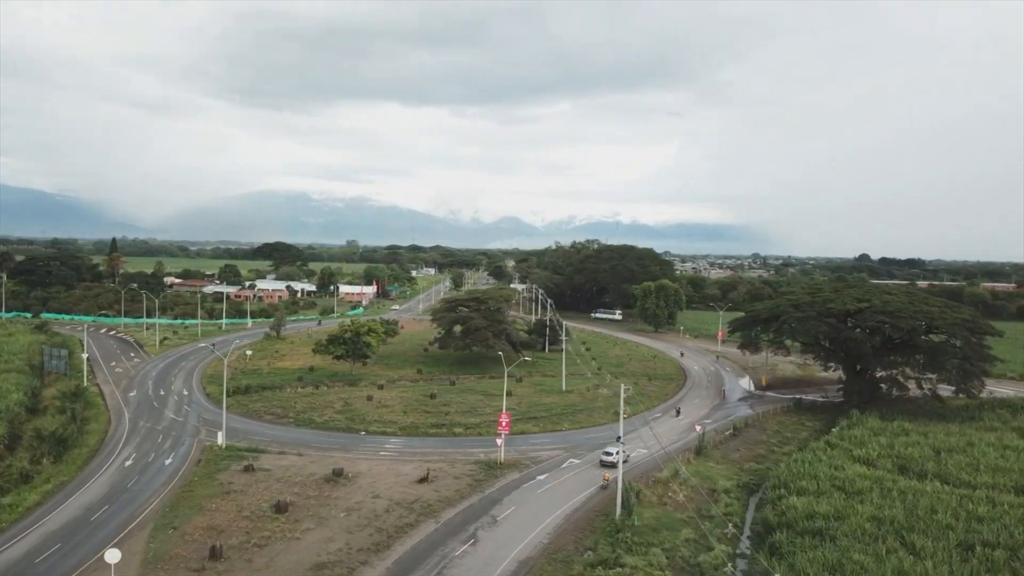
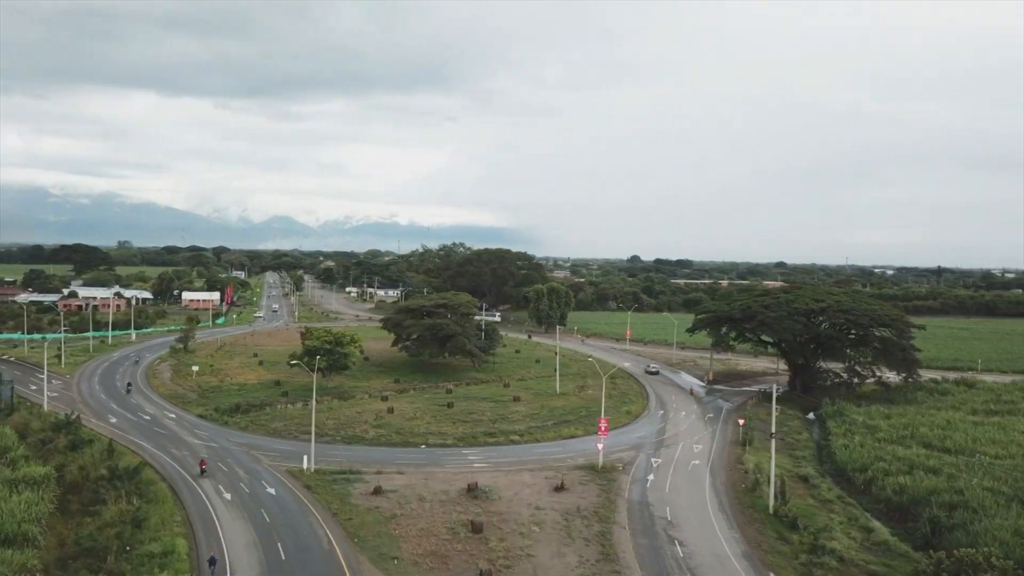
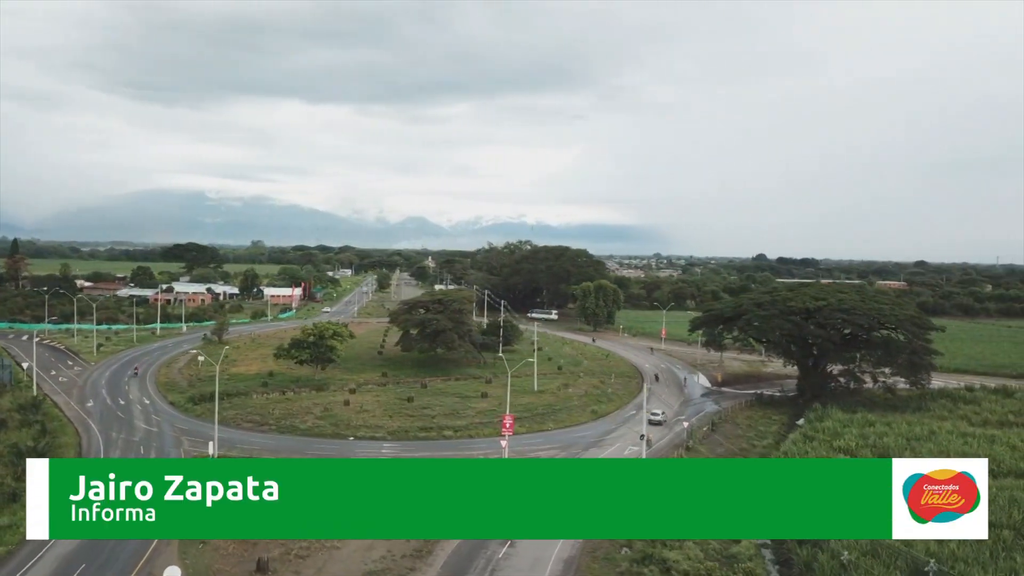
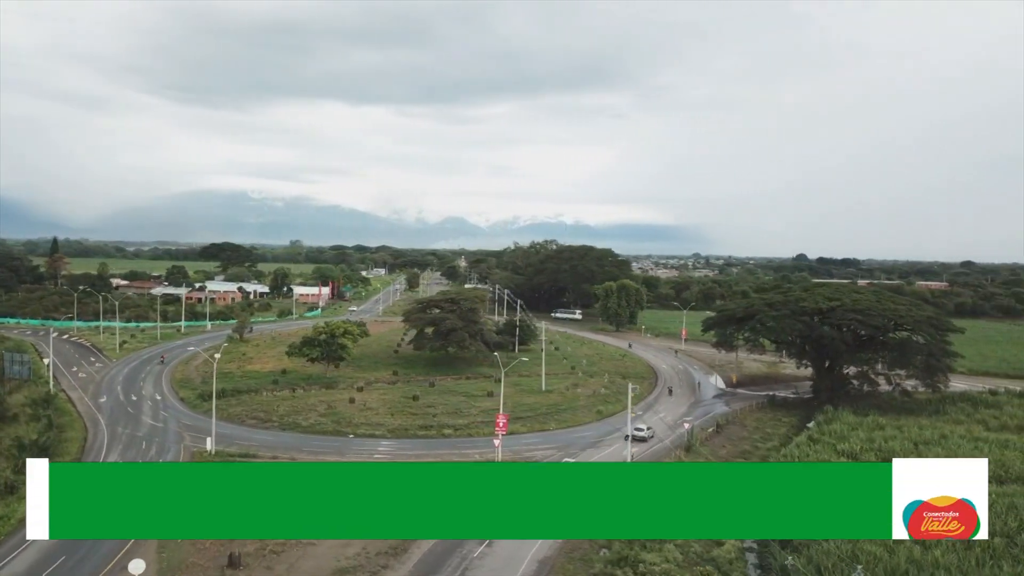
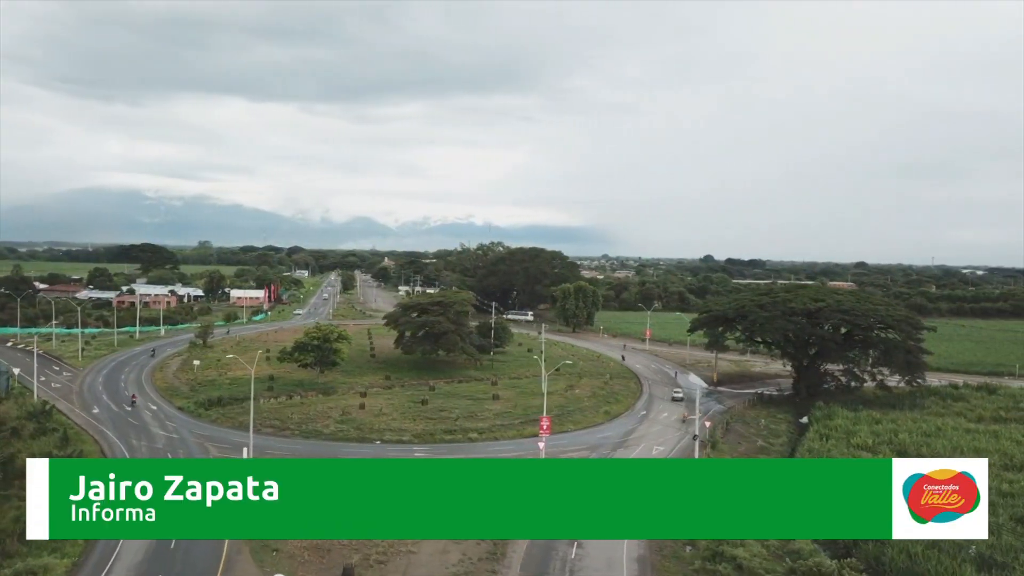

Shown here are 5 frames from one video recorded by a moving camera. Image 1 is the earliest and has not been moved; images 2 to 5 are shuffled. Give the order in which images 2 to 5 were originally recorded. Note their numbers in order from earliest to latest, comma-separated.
4, 3, 5, 2
